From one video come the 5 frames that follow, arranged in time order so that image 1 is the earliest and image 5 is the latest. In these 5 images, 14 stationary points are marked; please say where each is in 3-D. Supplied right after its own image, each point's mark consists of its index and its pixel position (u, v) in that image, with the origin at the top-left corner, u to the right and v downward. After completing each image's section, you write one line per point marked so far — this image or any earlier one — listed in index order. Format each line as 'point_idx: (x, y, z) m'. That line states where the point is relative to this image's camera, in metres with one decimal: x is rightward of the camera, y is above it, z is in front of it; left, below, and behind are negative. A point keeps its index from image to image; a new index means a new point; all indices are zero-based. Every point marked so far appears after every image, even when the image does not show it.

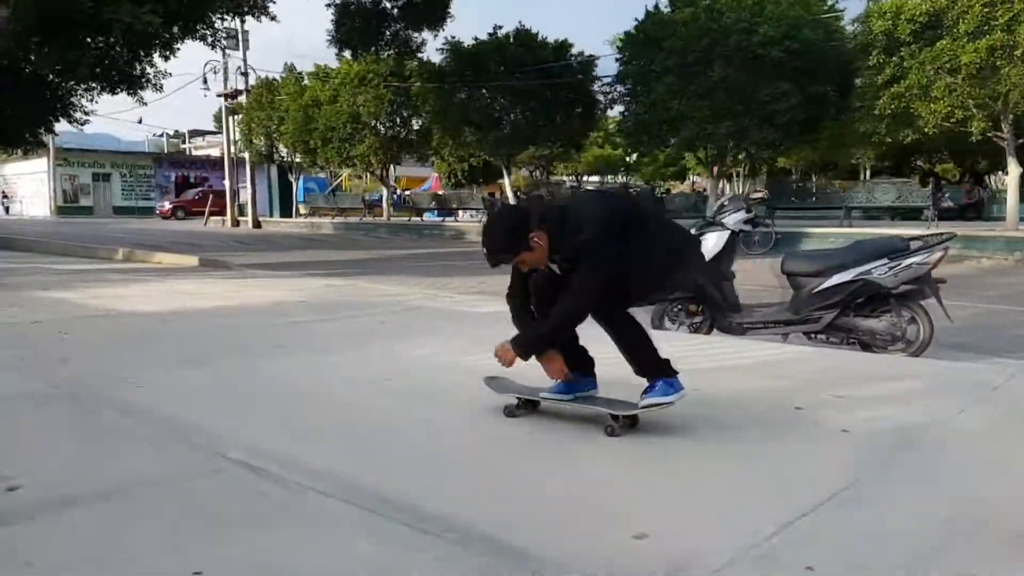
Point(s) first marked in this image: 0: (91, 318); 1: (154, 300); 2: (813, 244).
0: (-3.3, -0.2, +6.6) m
1: (-3.5, -0.1, +8.2) m
2: (+5.4, +0.8, +15.0) m
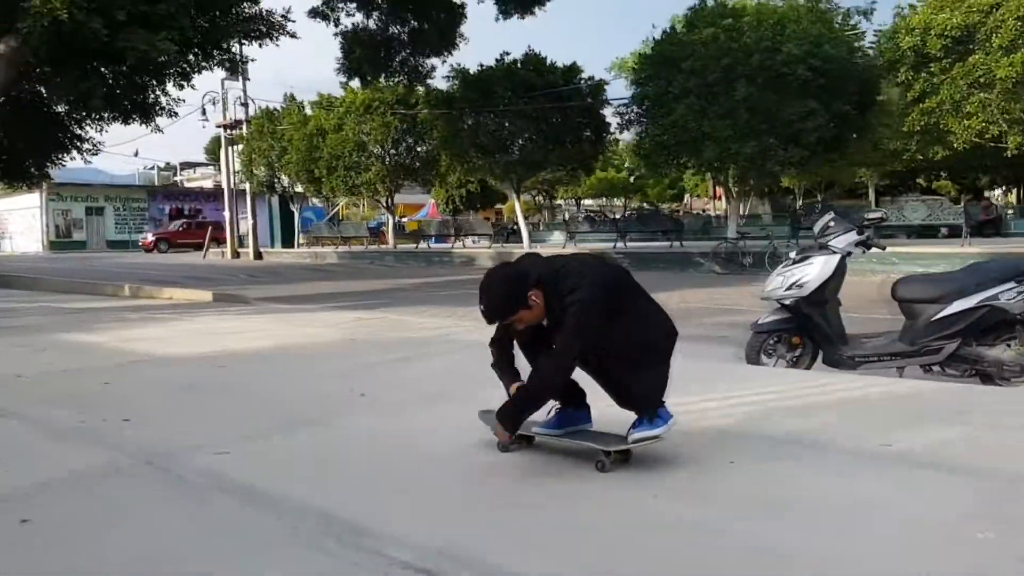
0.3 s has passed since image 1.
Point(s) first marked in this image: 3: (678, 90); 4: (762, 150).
0: (-2.8, -0.5, +6.2) m
1: (-3.0, -0.5, +7.7) m
2: (+5.8, +0.4, +14.6) m
3: (+2.9, +3.5, +14.6) m
4: (+4.2, +2.3, +14.2) m
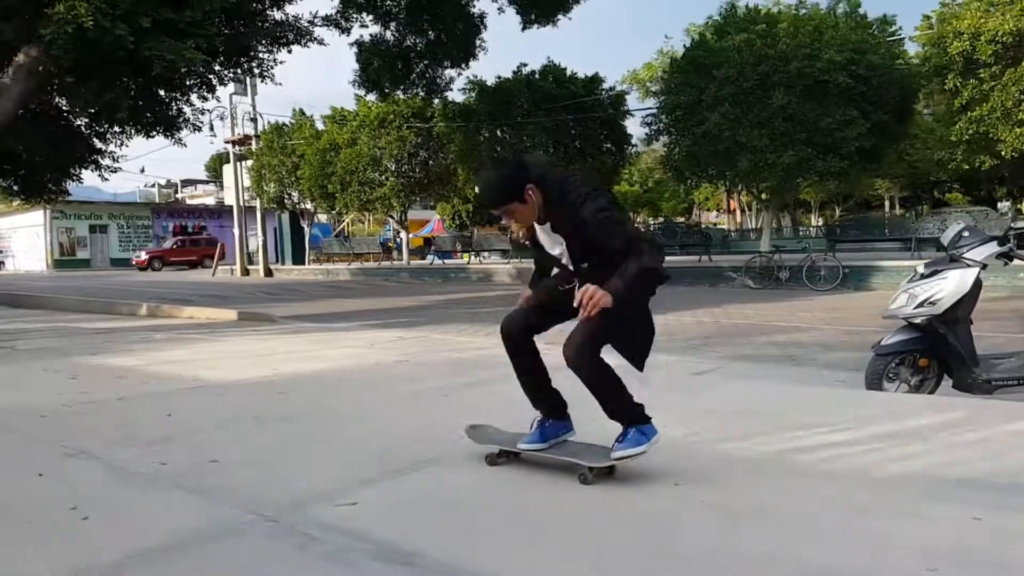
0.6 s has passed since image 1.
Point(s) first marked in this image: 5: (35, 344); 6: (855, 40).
0: (-2.2, -0.7, +5.7) m
1: (-2.4, -0.6, +7.2) m
2: (+6.3, +0.2, +14.2) m
3: (+3.4, +3.2, +14.2) m
4: (+4.7, +2.1, +13.8) m
5: (-5.2, -0.6, +9.1) m
6: (+5.9, +4.2, +14.3) m
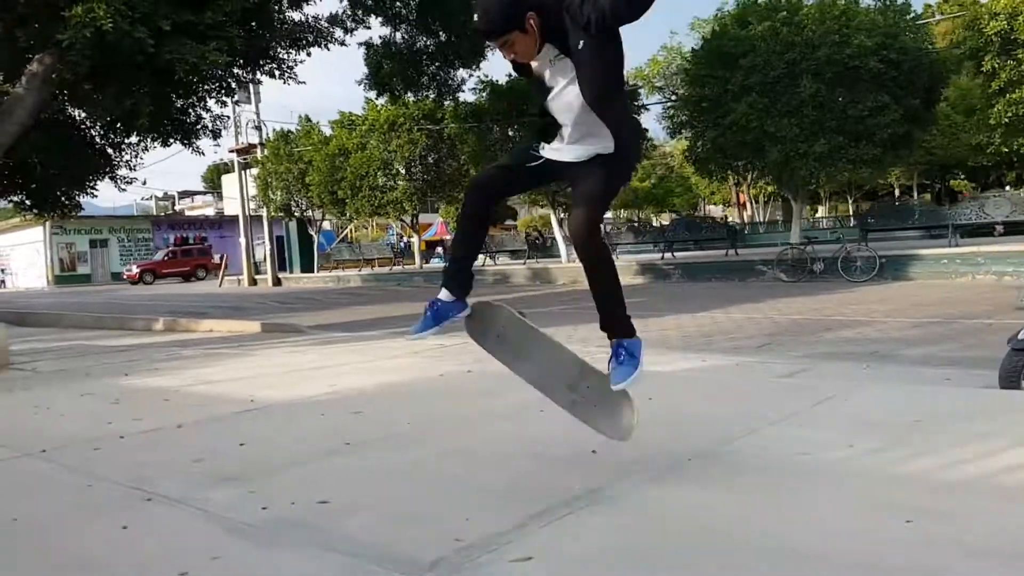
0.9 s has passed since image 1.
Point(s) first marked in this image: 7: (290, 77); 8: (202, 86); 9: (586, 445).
0: (-1.7, -0.7, +5.2) m
1: (-1.9, -0.7, +6.7) m
2: (+6.8, +0.3, +13.8) m
3: (+3.7, +3.3, +13.8) m
4: (+5.1, +2.2, +13.4) m
5: (-4.6, -0.8, +8.6) m
6: (+6.2, +4.4, +14.0) m
7: (-3.1, +2.9, +11.8) m
8: (-4.0, +2.6, +10.6) m
9: (+0.3, -0.7, +3.7) m
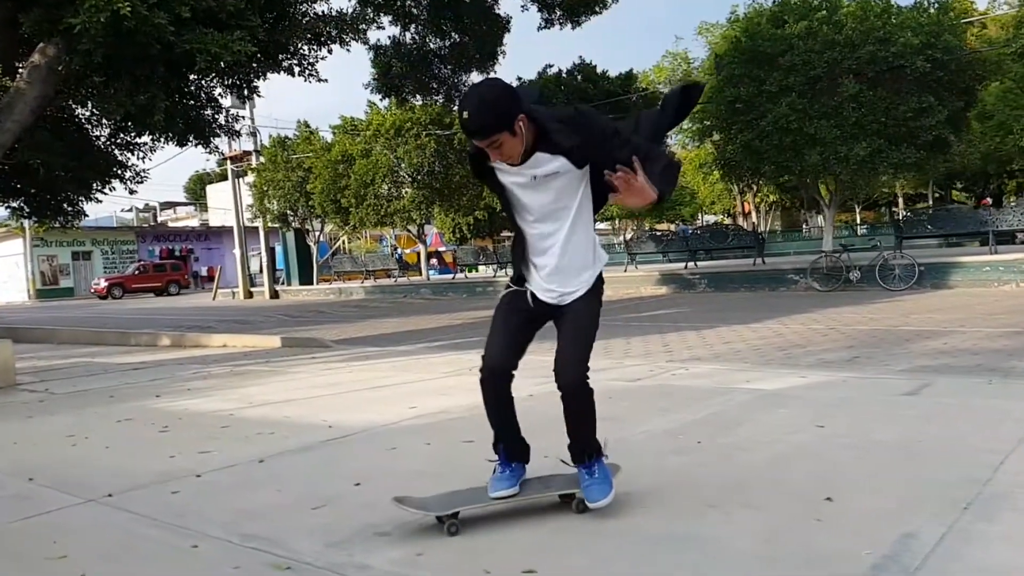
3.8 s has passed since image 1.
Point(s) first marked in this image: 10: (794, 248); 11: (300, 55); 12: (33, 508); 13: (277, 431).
0: (-1.0, -0.8, +4.5) m
1: (-1.3, -0.8, +6.0) m
2: (+7.2, +0.2, +13.3) m
3: (+4.1, +3.1, +13.2) m
4: (+5.5, +2.1, +12.9) m
5: (-4.1, -0.9, +7.8) m
6: (+6.6, +4.2, +13.5) m
7: (-2.6, +2.8, +11.1) m
8: (-3.4, +2.5, +9.8) m
9: (+1.0, -0.7, +3.0) m
10: (+6.7, +1.0, +19.9) m
11: (-2.7, +3.0, +10.8) m
12: (-1.9, -0.9, +3.4) m
13: (-1.3, -0.8, +4.8) m
